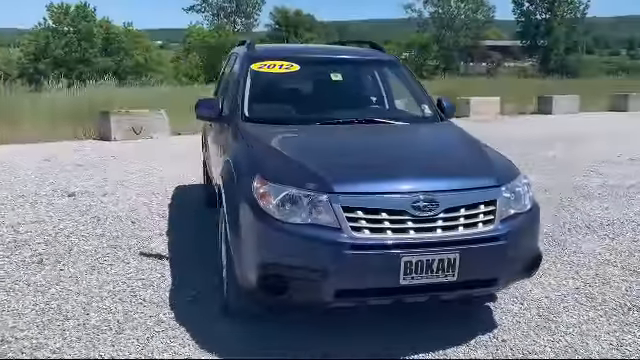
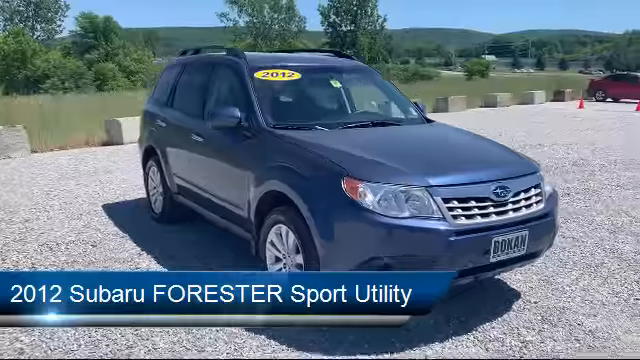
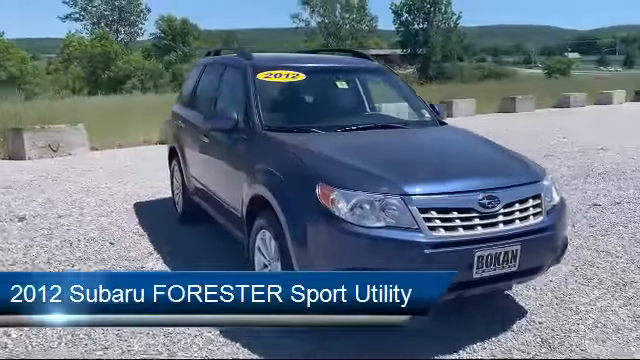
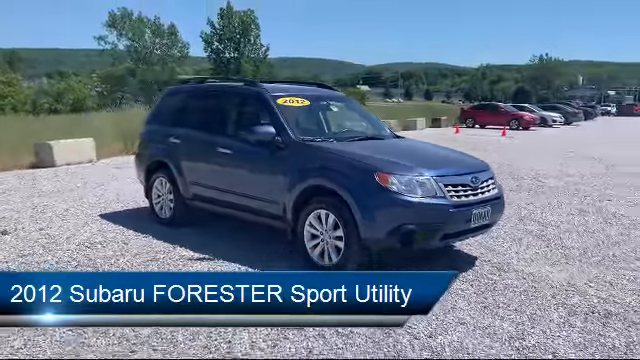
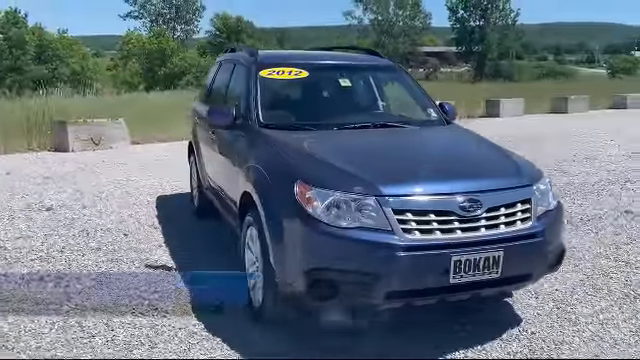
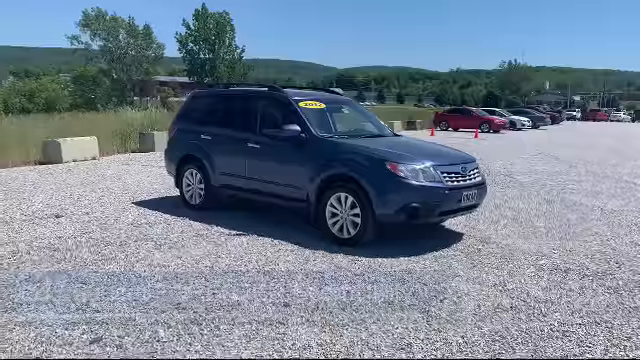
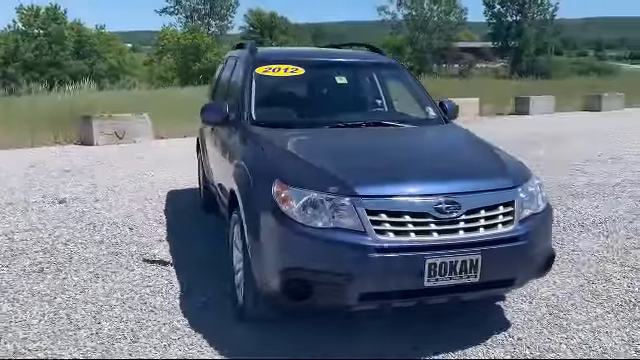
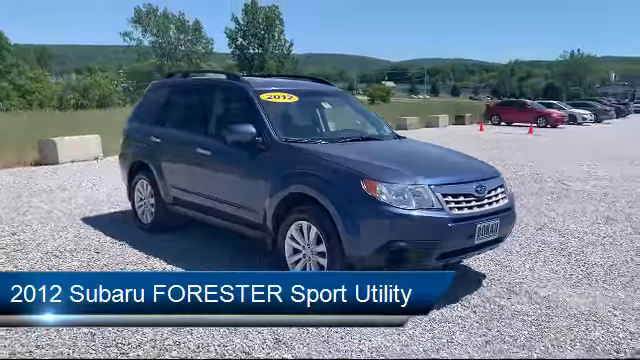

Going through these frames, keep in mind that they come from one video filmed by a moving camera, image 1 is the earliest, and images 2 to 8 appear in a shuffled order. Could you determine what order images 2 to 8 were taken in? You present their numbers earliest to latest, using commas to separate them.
7, 5, 3, 2, 8, 4, 6
